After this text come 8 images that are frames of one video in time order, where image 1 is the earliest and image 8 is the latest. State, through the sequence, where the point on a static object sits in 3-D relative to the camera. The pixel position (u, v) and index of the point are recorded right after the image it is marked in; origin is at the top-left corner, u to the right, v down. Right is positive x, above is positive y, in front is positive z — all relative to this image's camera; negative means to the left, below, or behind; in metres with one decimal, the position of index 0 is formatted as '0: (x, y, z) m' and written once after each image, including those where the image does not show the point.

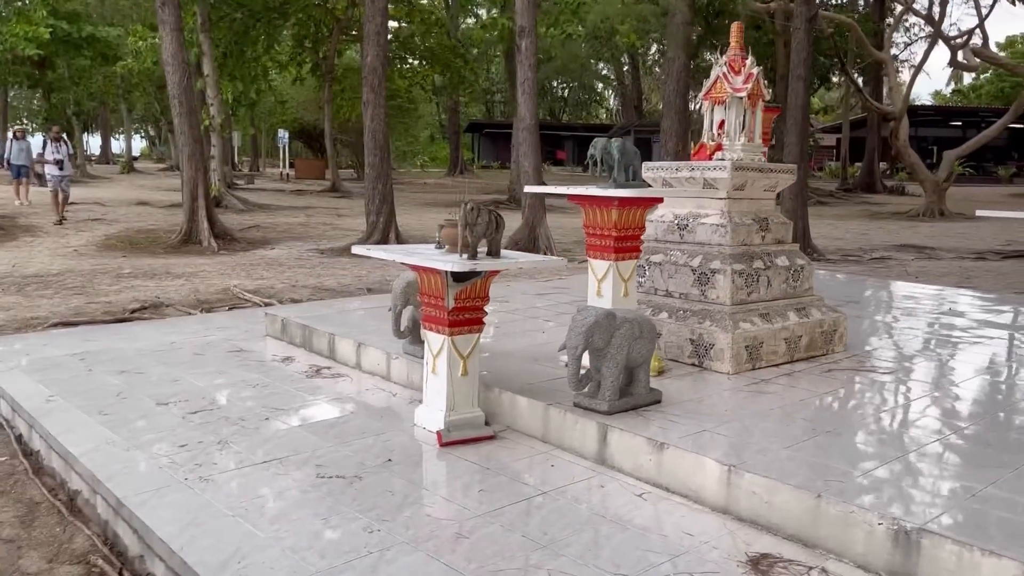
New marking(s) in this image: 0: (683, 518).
0: (+0.6, -0.8, +3.1) m
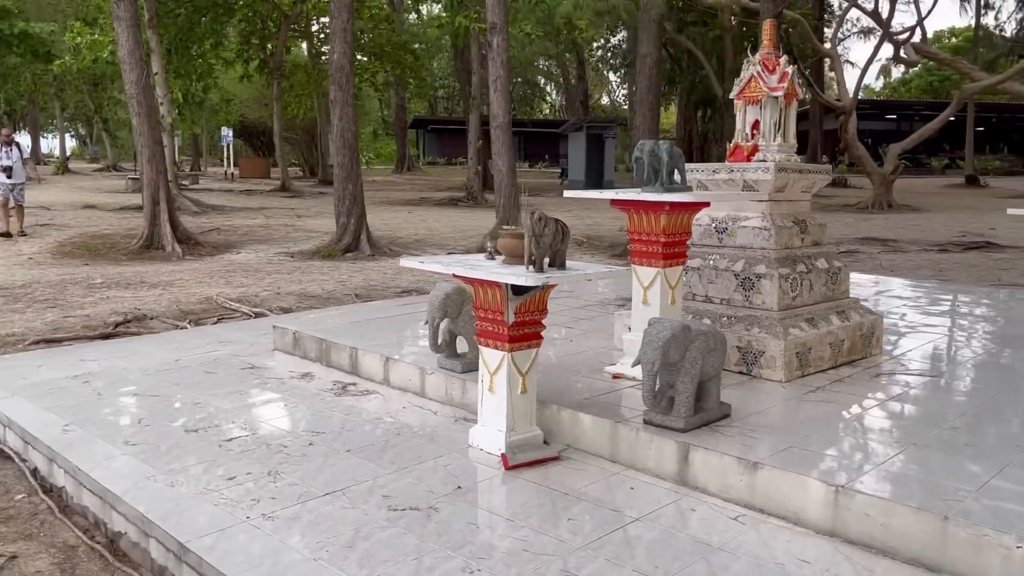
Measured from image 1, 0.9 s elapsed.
0: (+1.0, -0.9, +2.9) m
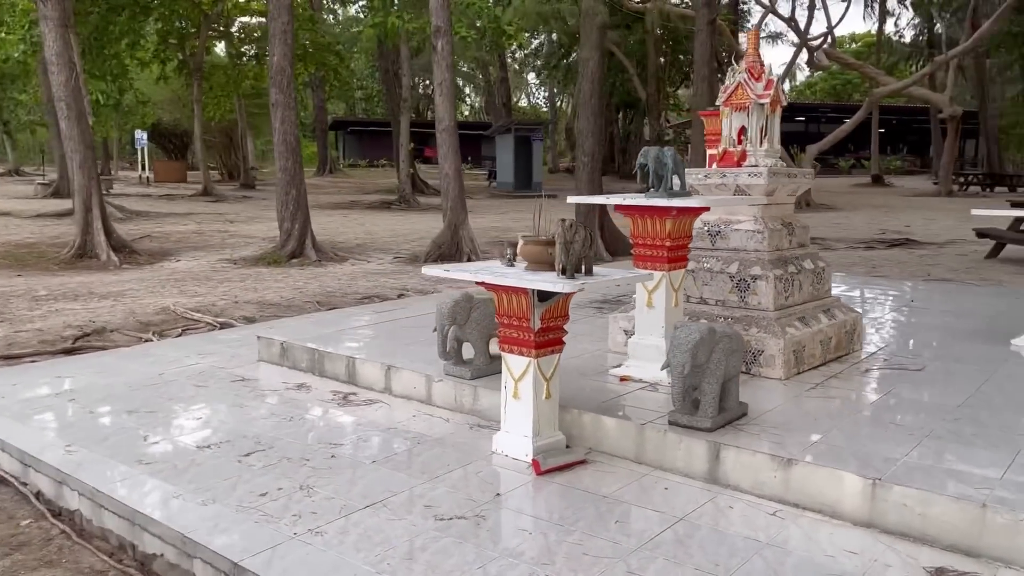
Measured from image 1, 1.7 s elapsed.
0: (+1.1, -0.9, +3.1) m
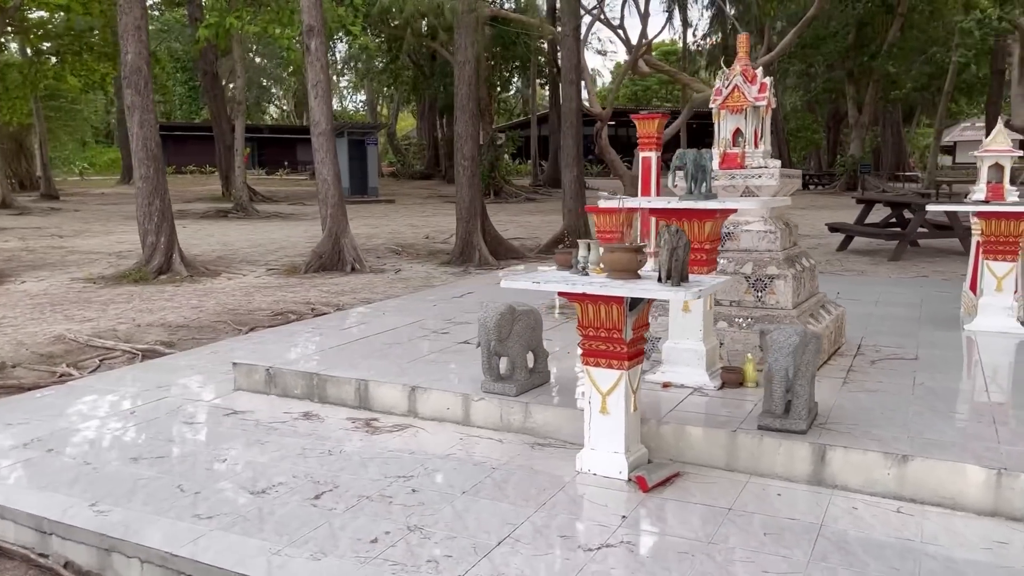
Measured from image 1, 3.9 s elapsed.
0: (+1.7, -0.9, +3.1) m
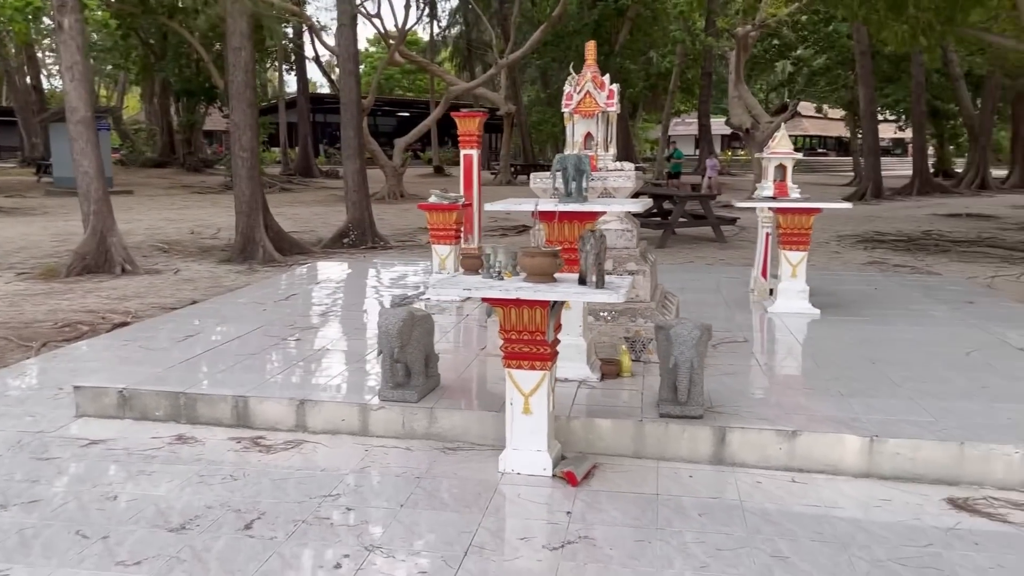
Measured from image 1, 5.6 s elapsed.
0: (+1.5, -0.8, +3.6) m
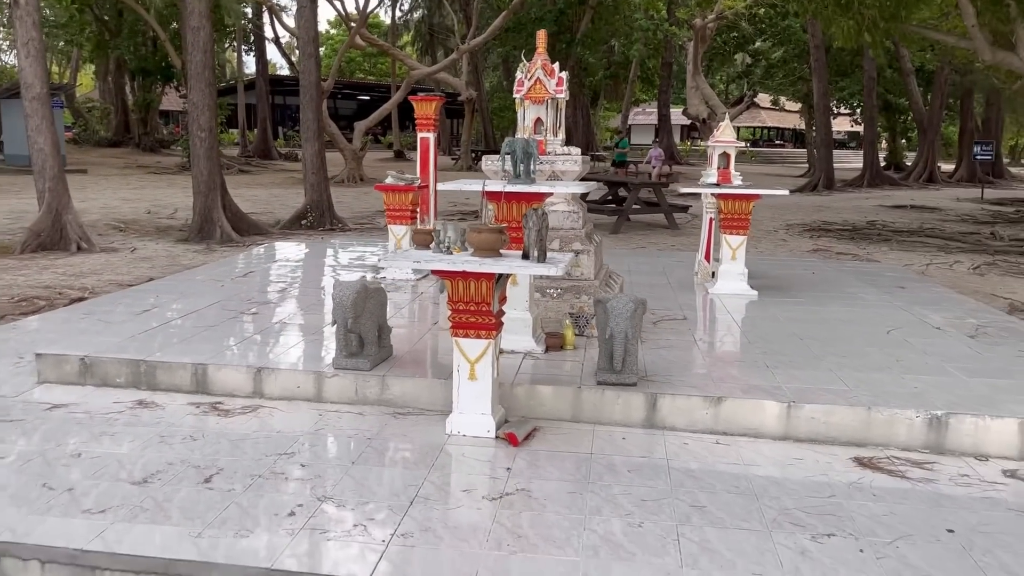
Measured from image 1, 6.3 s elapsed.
0: (+1.2, -0.7, +4.0) m
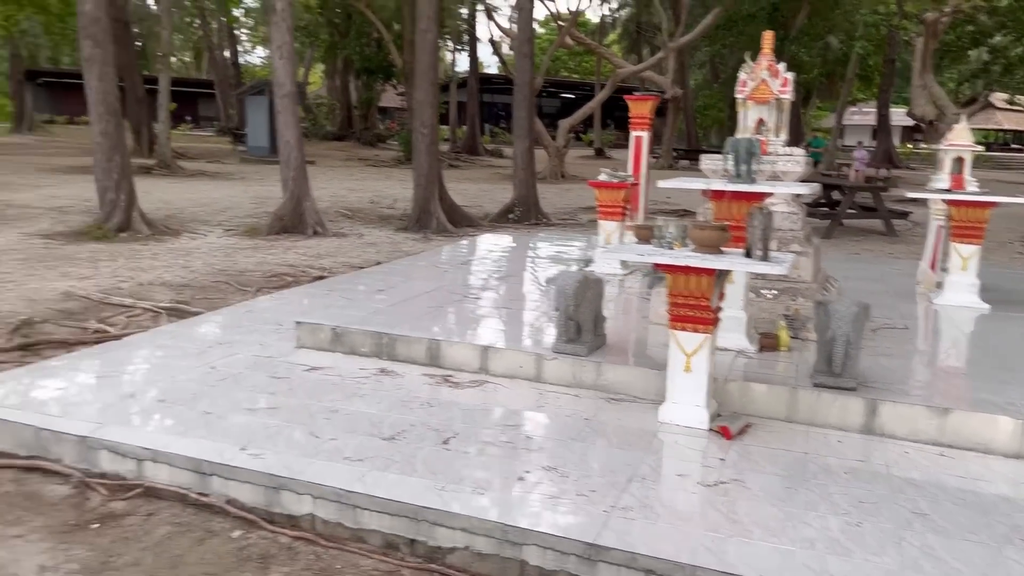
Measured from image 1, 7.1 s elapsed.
0: (+2.2, -0.8, +3.8) m
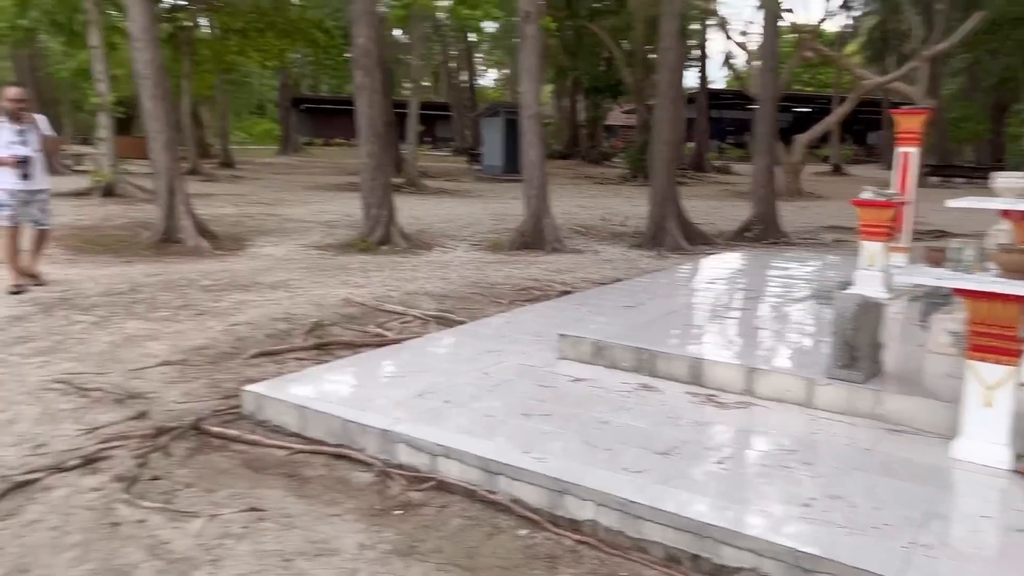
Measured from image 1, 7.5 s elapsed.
0: (+3.3, -0.9, +3.2) m
